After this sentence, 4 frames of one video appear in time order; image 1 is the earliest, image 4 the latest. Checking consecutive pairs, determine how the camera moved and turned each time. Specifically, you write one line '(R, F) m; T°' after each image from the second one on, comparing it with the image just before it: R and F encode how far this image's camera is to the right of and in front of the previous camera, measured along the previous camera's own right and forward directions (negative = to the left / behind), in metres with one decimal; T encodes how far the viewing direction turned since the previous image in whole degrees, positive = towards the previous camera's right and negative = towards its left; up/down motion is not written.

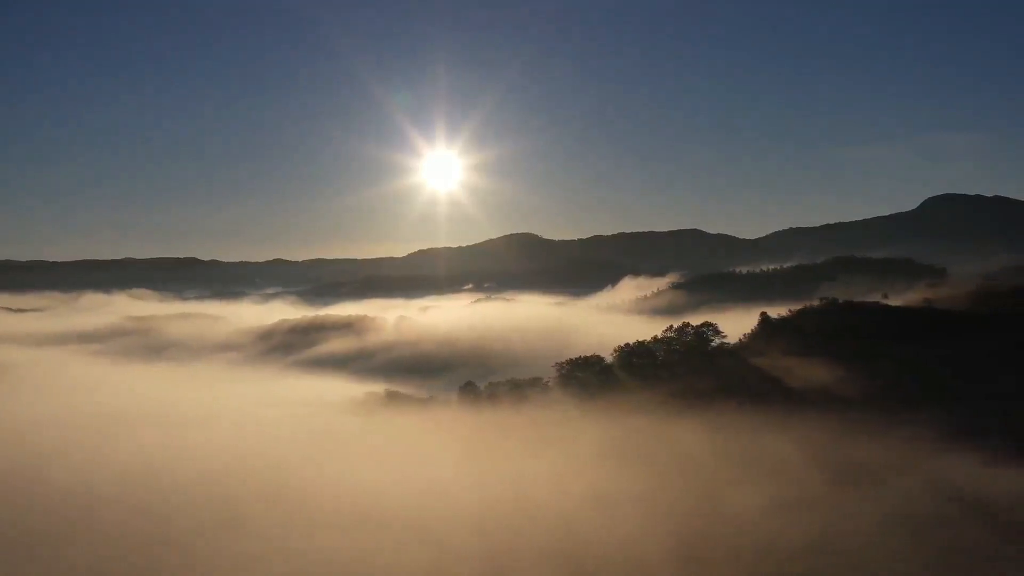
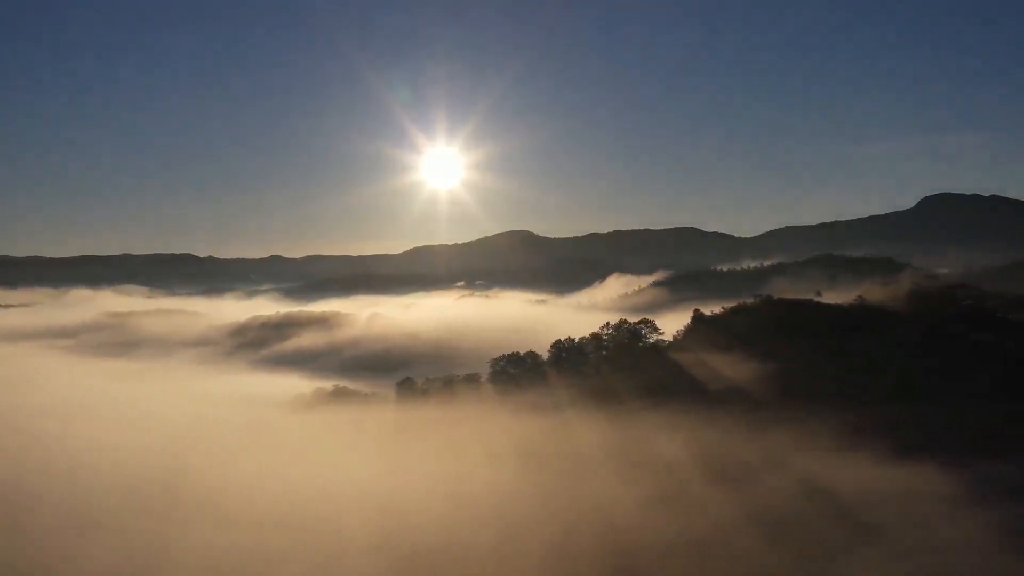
(+7.6, +0.4) m; 0°
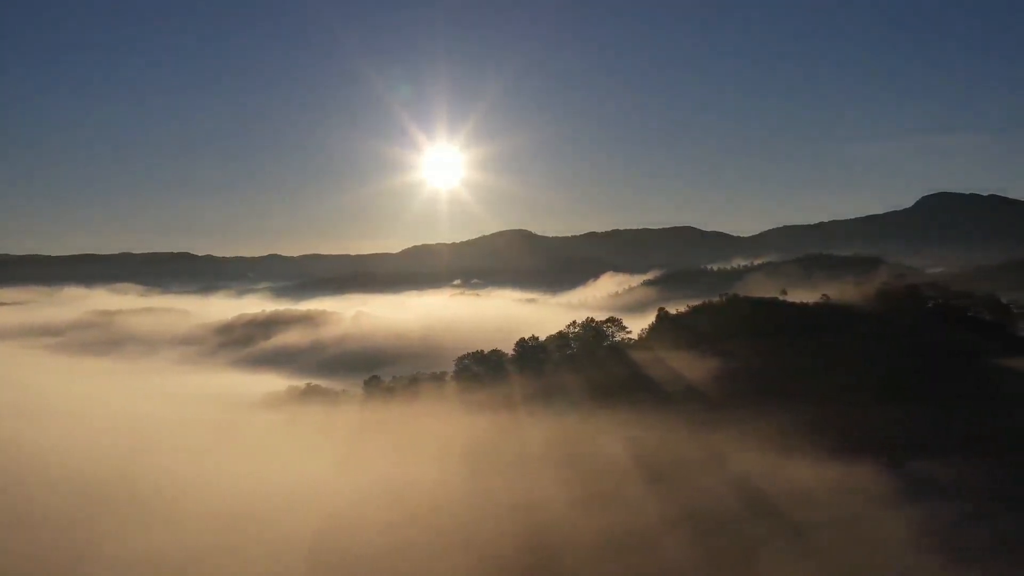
(+4.0, +0.3) m; 0°
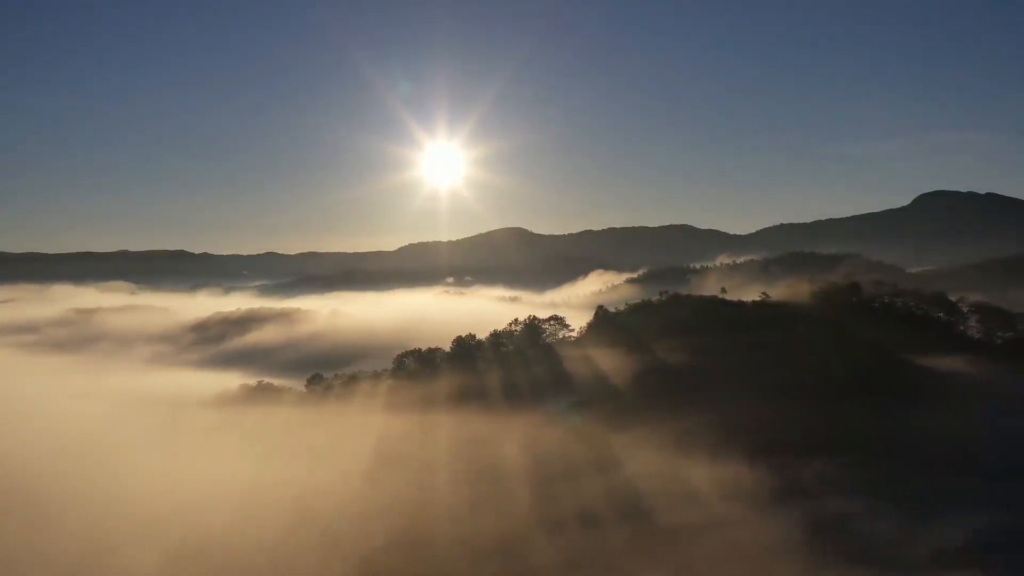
(+6.9, +0.7) m; 0°
